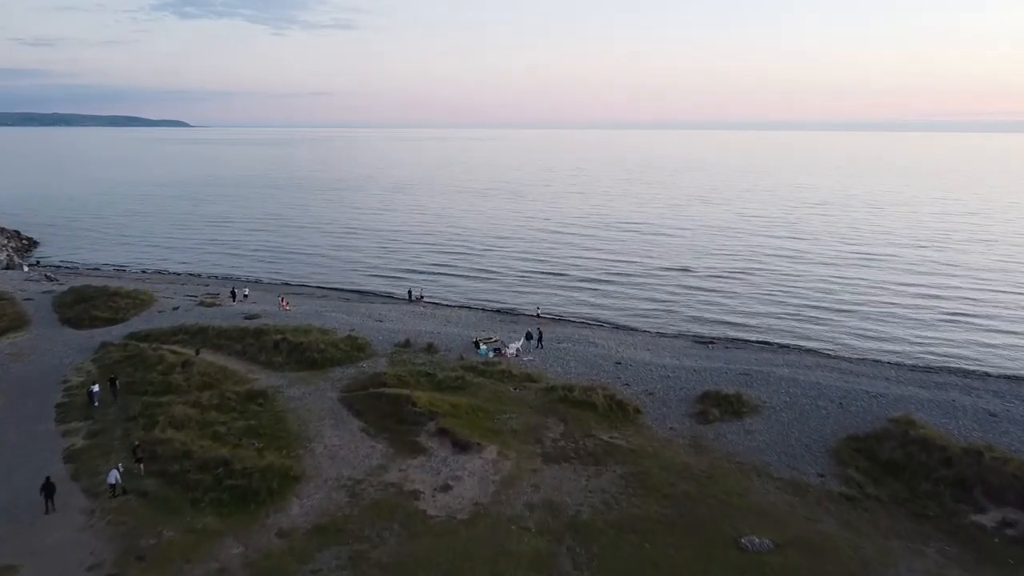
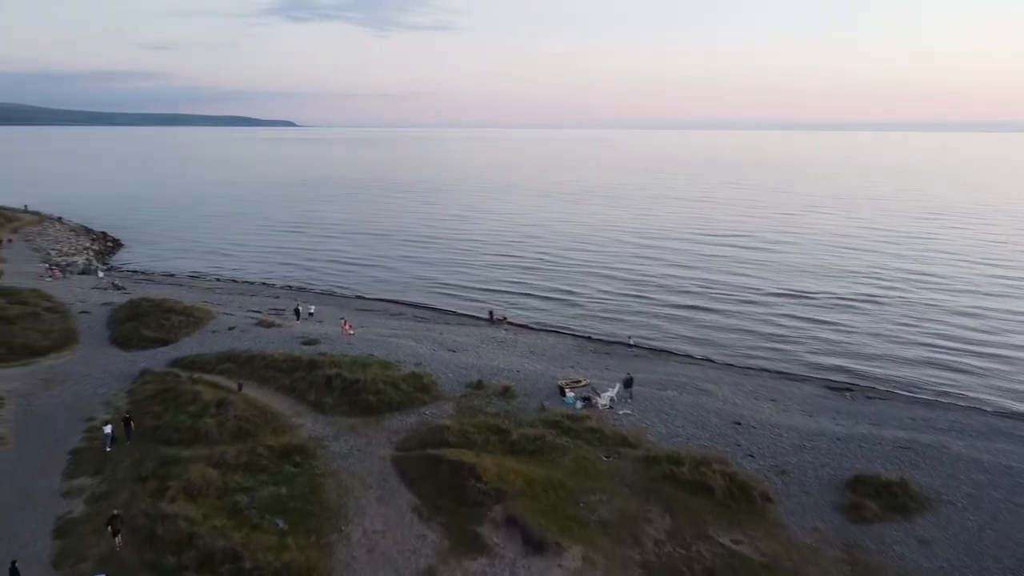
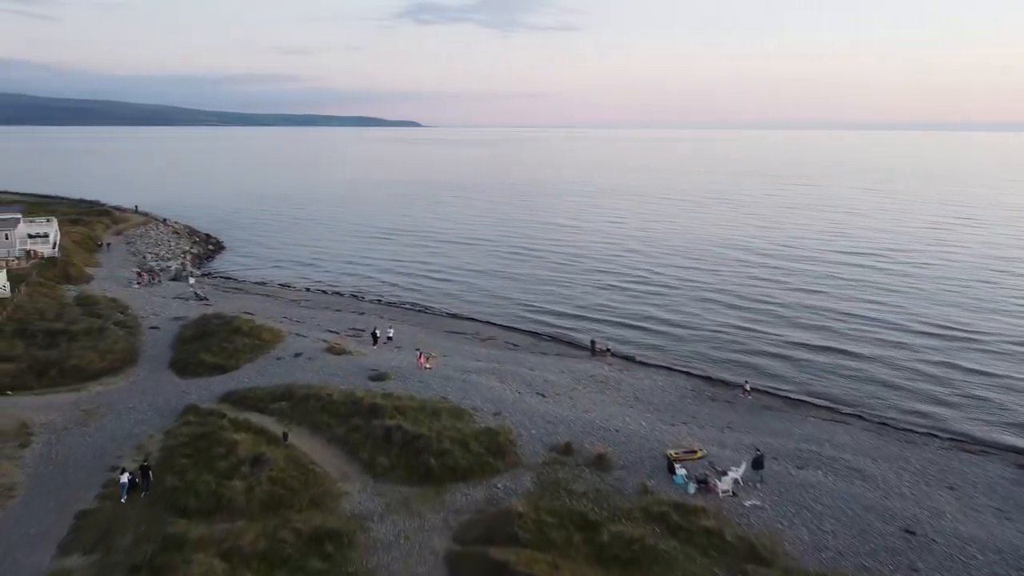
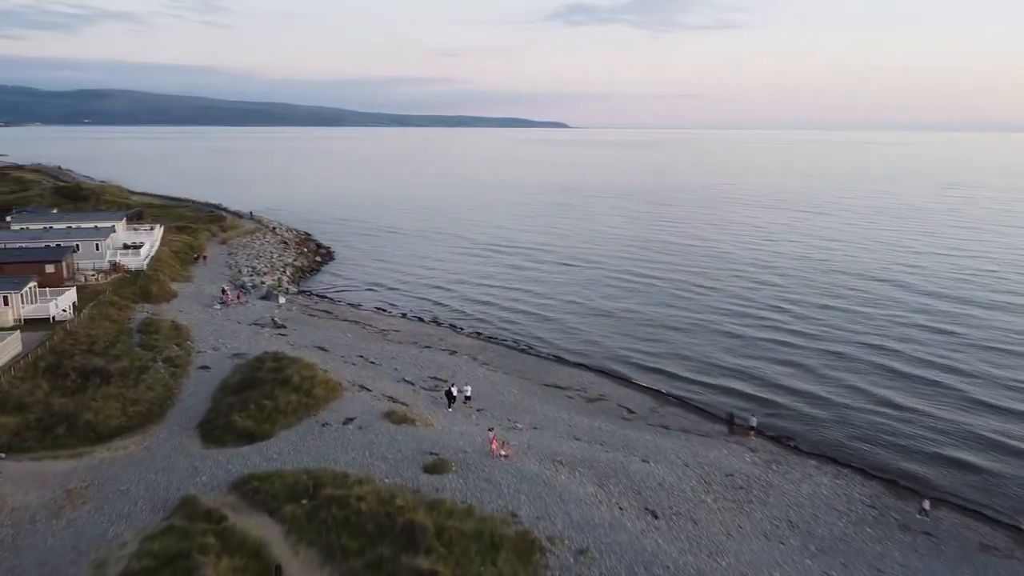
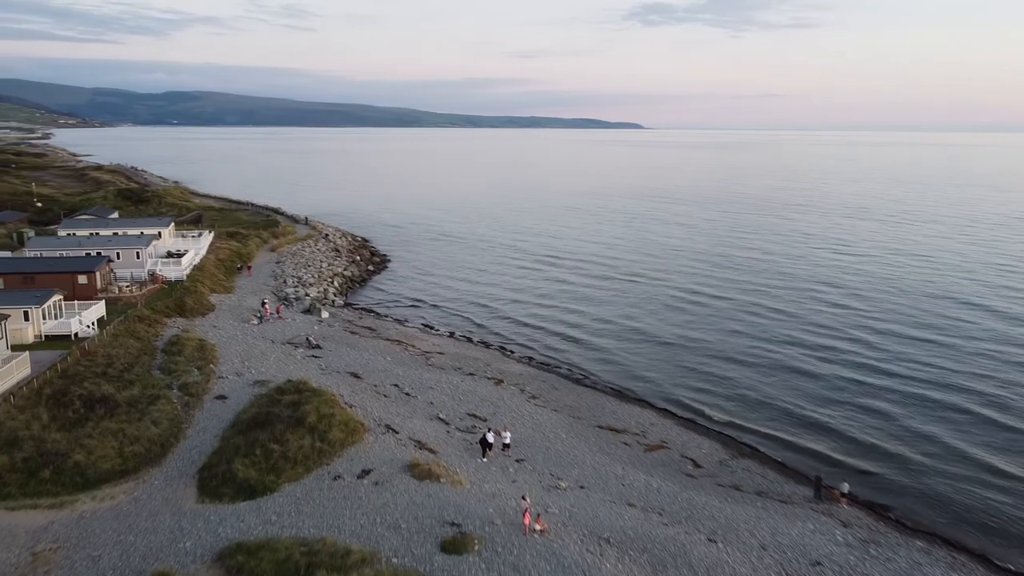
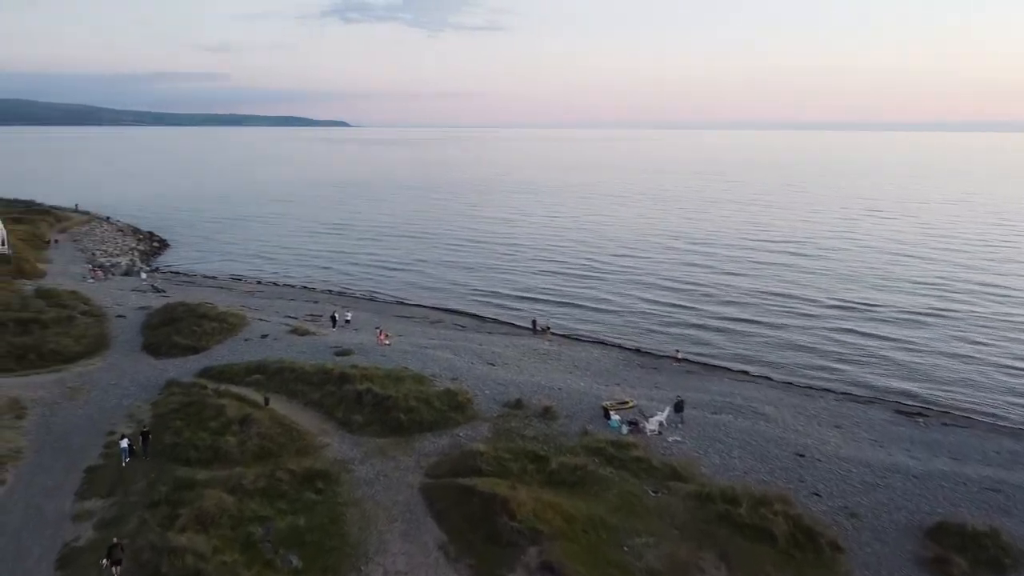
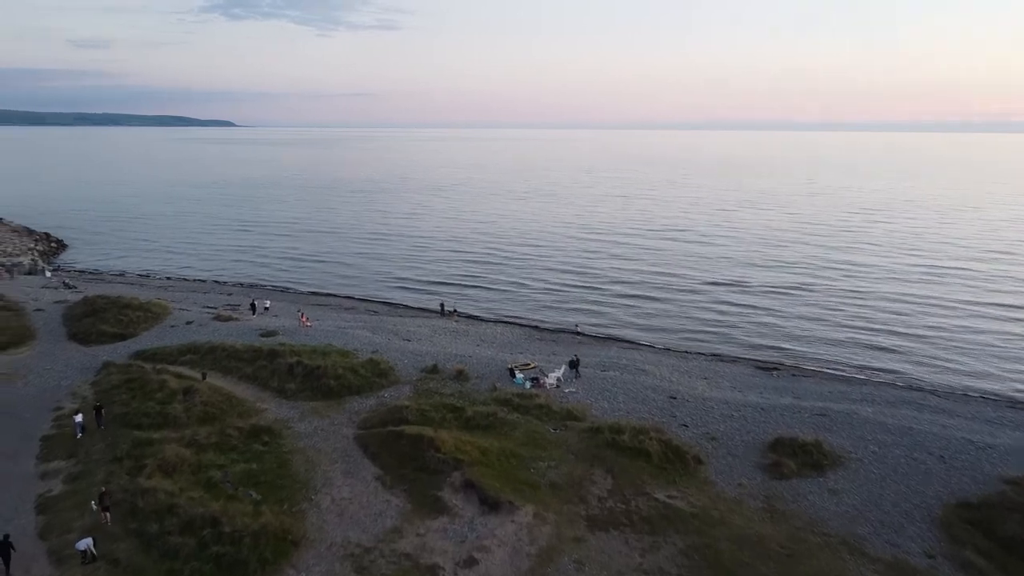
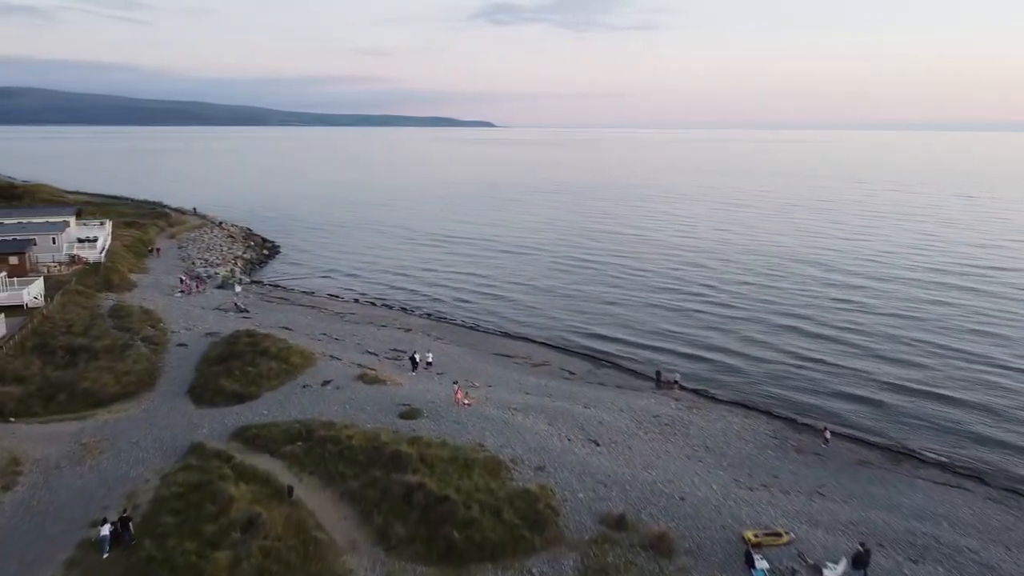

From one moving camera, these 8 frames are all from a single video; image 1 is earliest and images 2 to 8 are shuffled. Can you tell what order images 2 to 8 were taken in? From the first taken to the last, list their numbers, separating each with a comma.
7, 2, 6, 3, 8, 4, 5
